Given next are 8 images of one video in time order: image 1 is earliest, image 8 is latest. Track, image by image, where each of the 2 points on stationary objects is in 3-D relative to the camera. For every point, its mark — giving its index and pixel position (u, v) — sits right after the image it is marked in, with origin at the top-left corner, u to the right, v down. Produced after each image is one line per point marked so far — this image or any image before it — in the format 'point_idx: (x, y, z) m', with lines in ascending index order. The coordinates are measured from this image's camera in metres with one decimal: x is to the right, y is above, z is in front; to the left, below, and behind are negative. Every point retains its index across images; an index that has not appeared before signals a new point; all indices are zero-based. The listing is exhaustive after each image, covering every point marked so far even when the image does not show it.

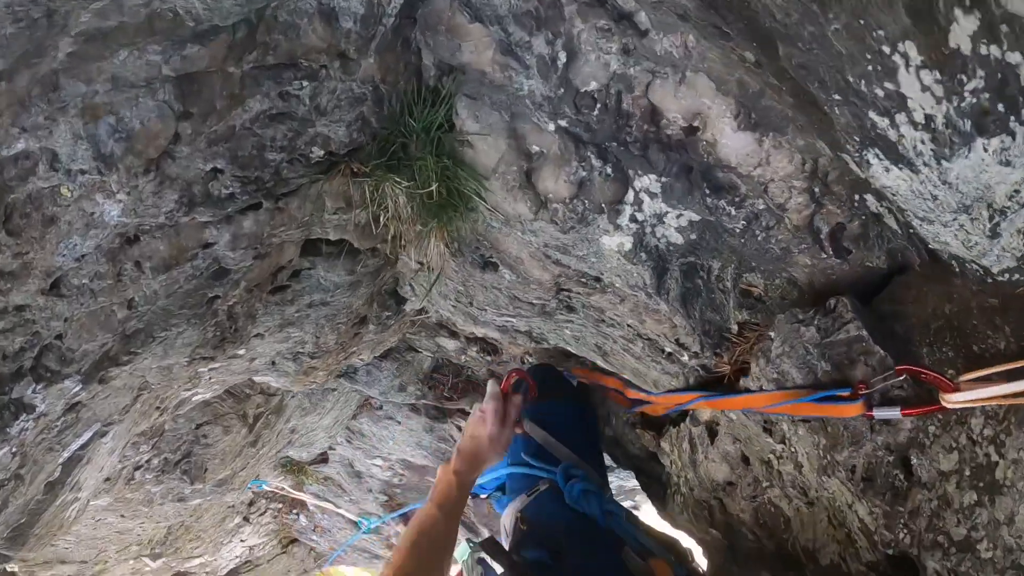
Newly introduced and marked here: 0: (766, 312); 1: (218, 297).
0: (+0.9, 0.0, +2.4) m
1: (-1.2, -0.1, +2.5) m
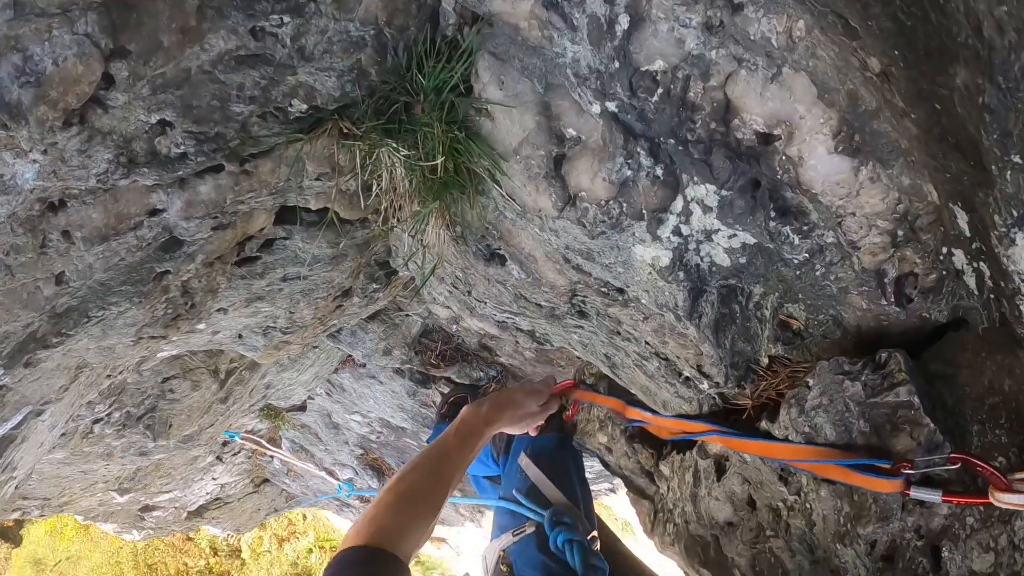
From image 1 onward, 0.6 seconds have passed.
0: (+0.9, -0.2, +2.0) m
1: (-1.2, +0.1, +2.1) m
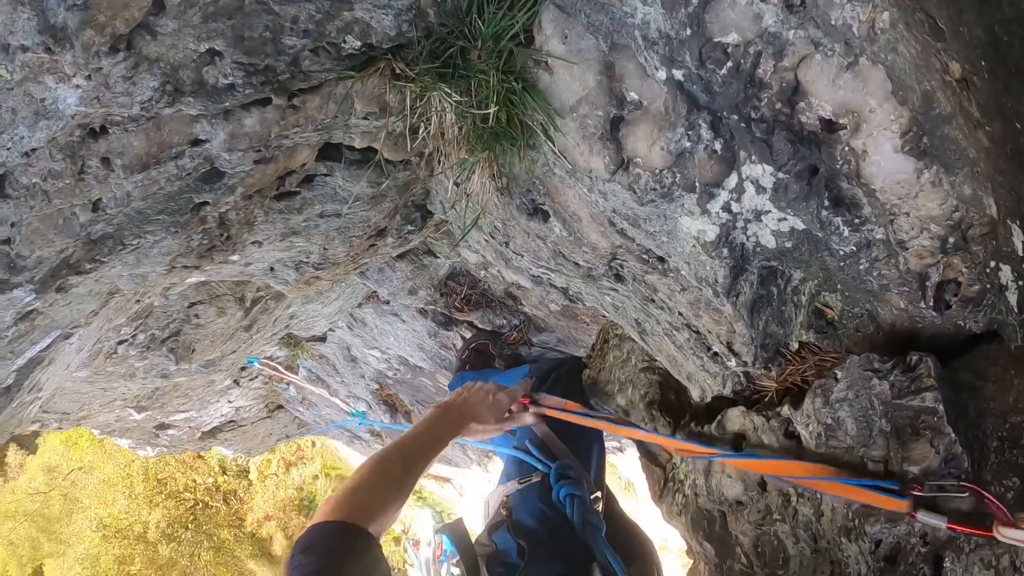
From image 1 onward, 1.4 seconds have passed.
0: (+1.1, -0.2, +2.1) m
1: (-1.0, +0.3, +2.1) m
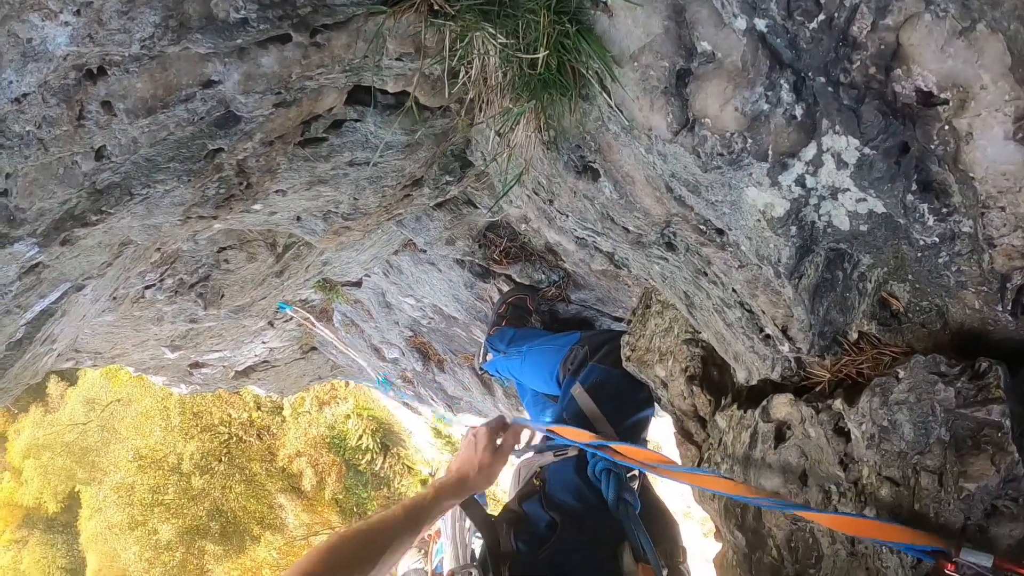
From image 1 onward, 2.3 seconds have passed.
0: (+1.2, -0.2, +1.9) m
1: (-0.9, +0.4, +1.9) m
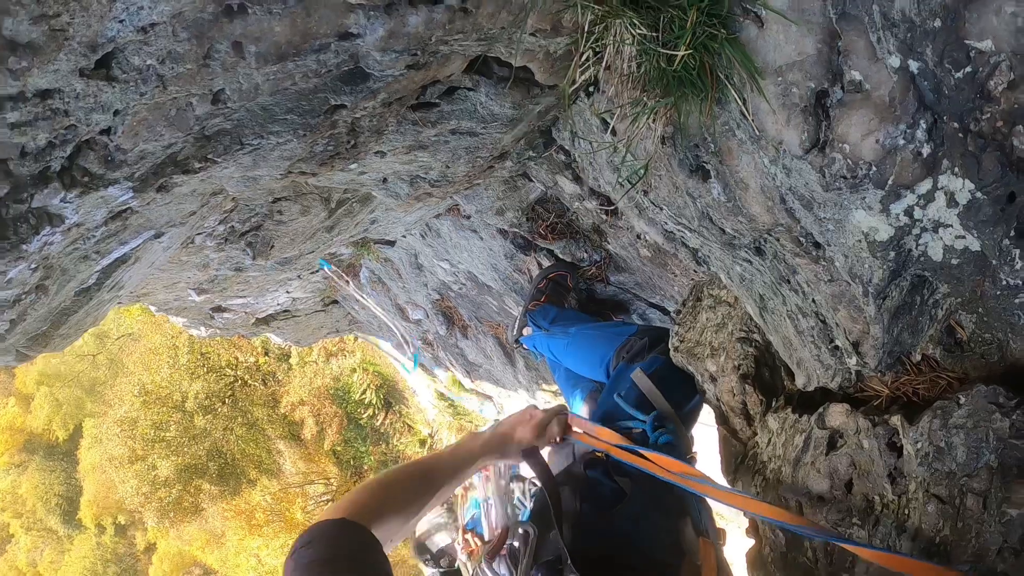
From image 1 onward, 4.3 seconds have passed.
0: (+1.4, -0.3, +2.0) m
1: (-0.5, +0.5, +1.8) m
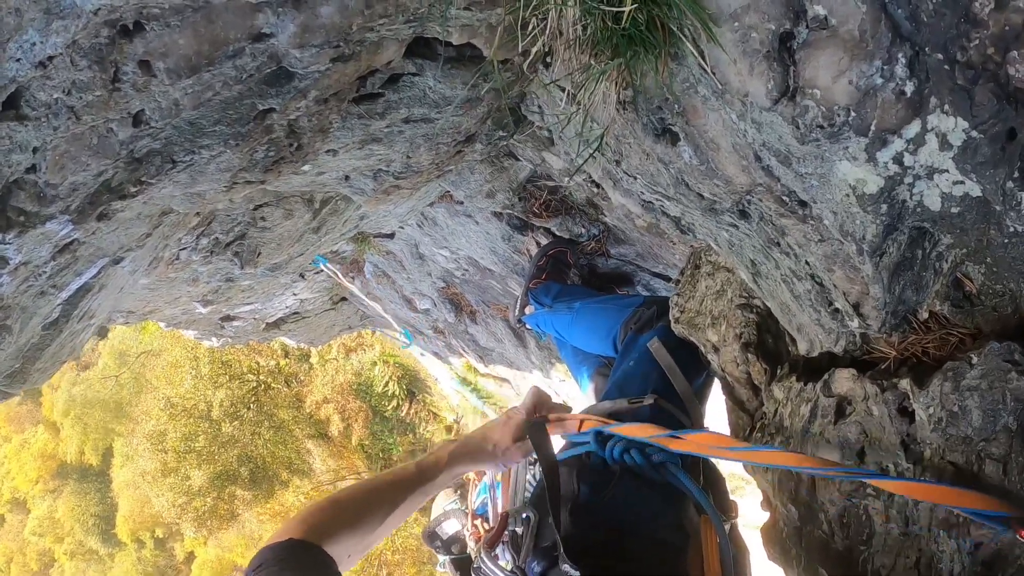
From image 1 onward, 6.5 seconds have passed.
0: (+1.3, -0.1, +1.8) m
1: (-0.7, +0.5, +1.7) m
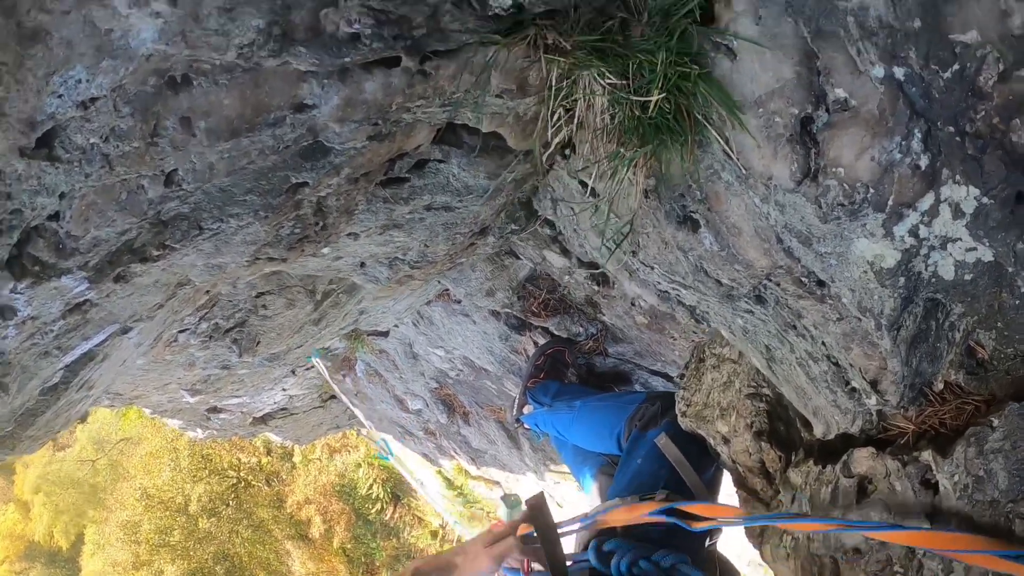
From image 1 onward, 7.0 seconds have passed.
0: (+1.4, -0.3, +1.9) m
1: (-0.6, +0.3, +1.8) m
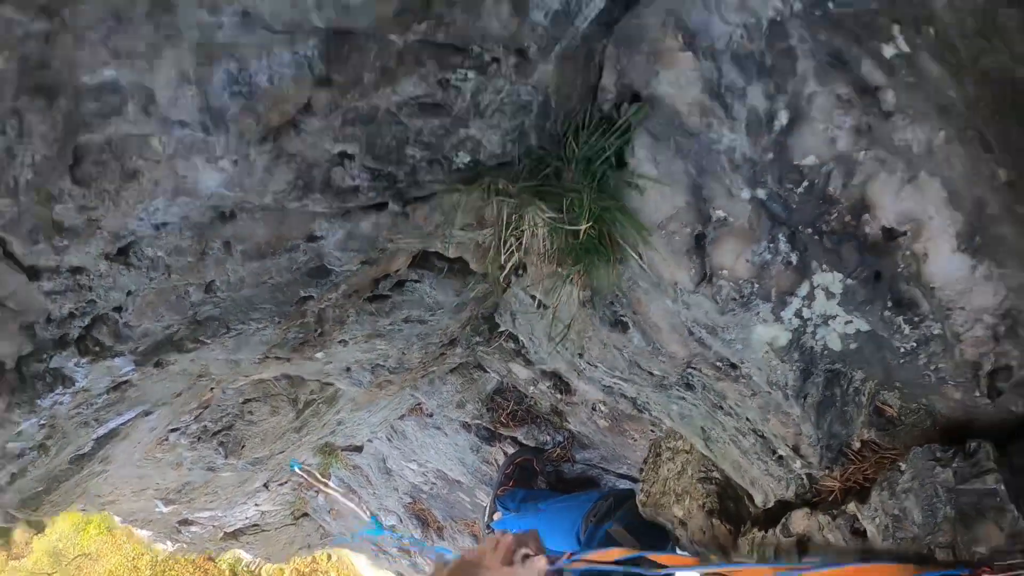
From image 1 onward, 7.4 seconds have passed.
0: (+1.3, -0.5, +2.2) m
1: (-0.7, 0.0, +2.1) m
